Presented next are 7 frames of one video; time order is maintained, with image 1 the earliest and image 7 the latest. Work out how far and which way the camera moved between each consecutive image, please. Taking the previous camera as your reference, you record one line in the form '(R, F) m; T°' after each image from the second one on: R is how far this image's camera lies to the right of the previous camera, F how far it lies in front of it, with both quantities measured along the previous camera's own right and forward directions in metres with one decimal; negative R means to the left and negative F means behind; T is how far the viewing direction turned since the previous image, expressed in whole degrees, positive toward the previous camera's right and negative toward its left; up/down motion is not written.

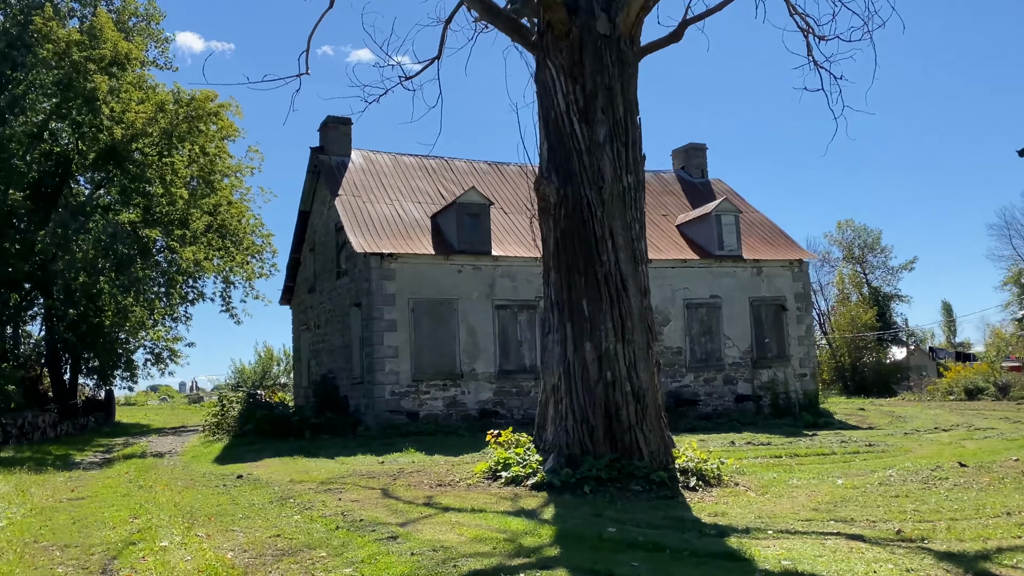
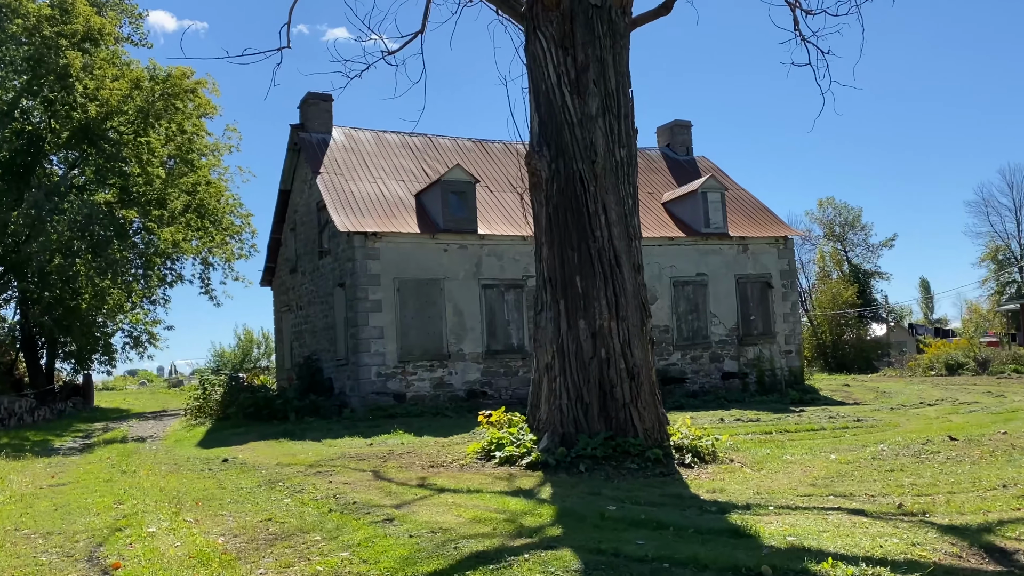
(-0.1, +0.1) m; +1°
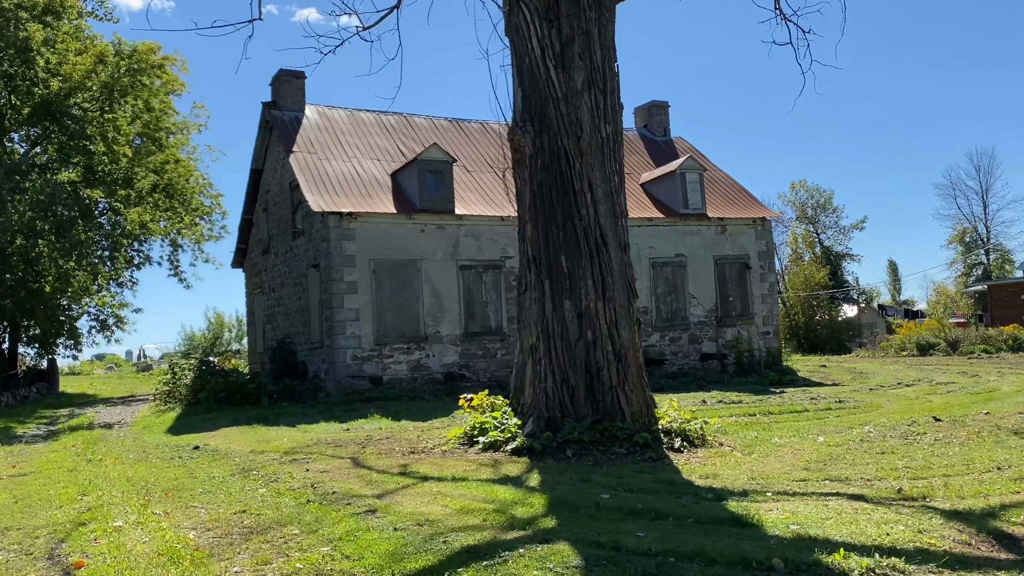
(-0.1, +0.2) m; +2°
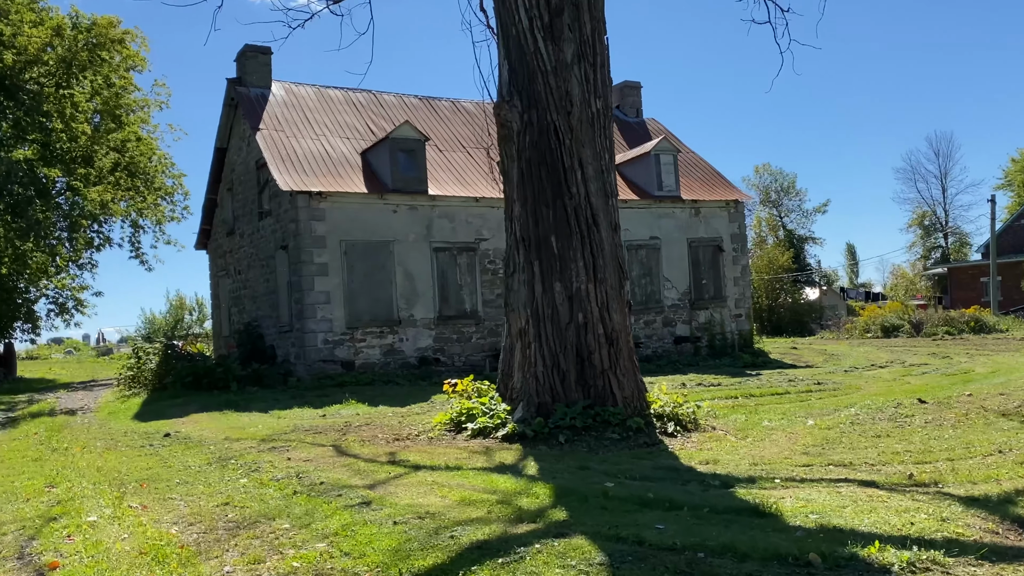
(-0.2, +0.2) m; +3°
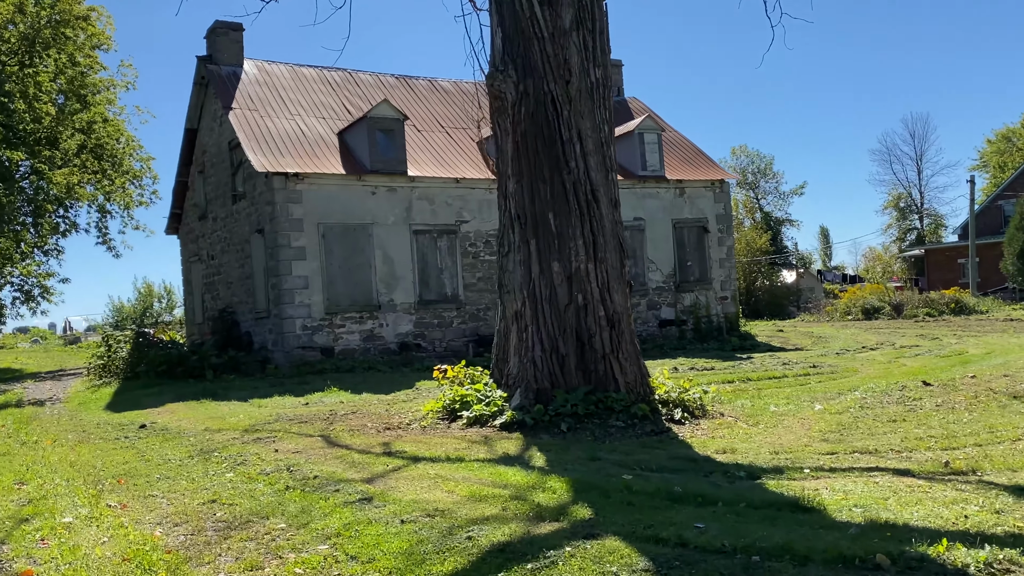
(-0.2, +0.3) m; +2°
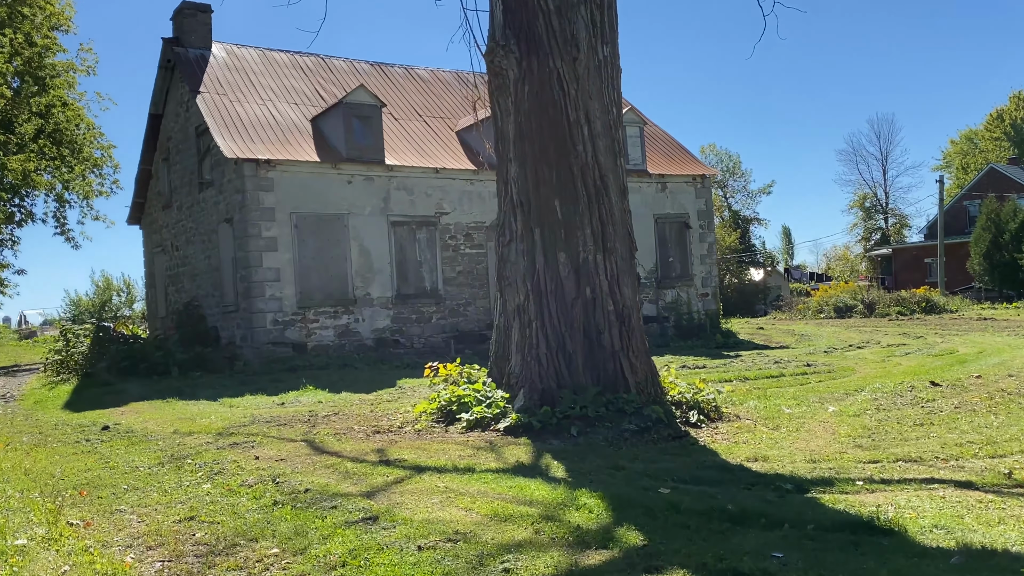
(-0.3, +0.5) m; +3°
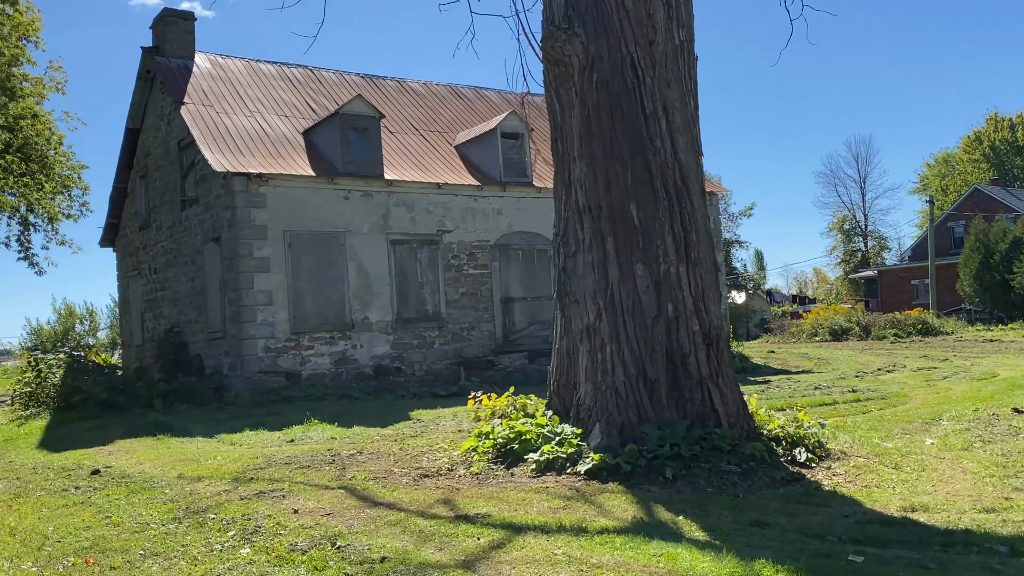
(-0.7, +0.8) m; +2°
